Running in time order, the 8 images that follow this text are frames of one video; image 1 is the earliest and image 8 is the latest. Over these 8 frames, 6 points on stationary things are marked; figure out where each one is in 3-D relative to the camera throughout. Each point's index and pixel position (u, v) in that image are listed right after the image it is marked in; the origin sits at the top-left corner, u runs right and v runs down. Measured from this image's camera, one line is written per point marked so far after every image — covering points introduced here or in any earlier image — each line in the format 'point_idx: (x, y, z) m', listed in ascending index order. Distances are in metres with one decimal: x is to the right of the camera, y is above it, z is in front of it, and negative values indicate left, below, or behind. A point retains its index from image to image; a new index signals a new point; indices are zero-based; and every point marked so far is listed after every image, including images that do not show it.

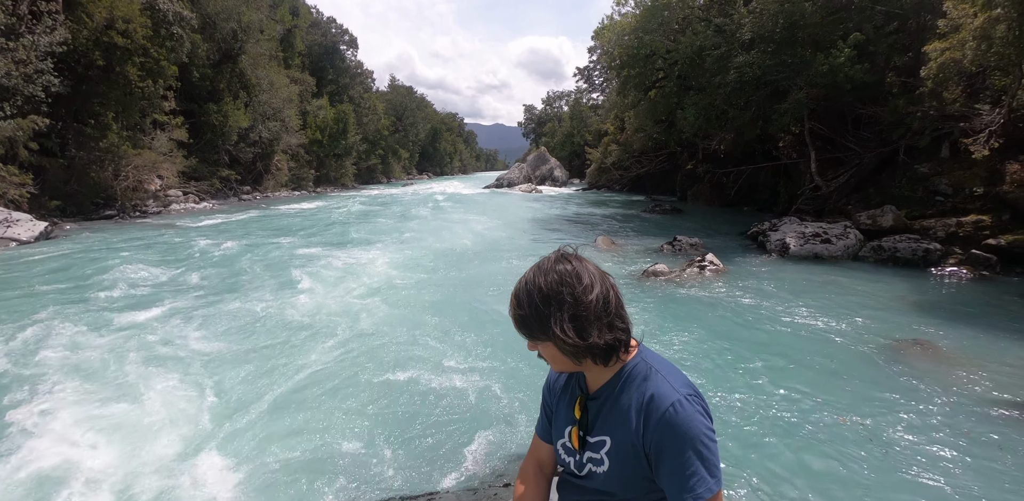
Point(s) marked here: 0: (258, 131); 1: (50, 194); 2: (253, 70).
0: (-9.7, +4.5, +19.8) m
1: (-12.9, +1.6, +14.4) m
2: (-9.6, +6.7, +19.2) m
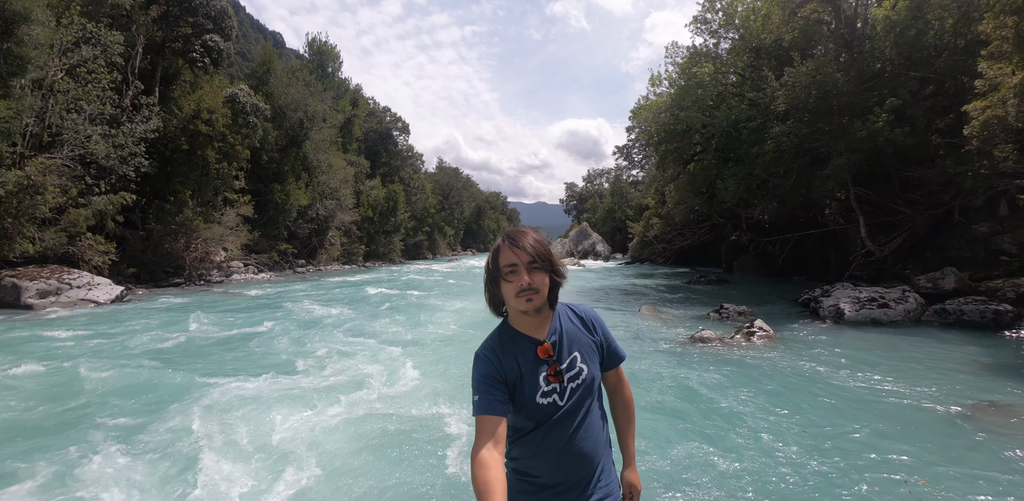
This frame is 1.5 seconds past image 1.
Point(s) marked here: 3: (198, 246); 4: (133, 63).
0: (-8.0, +1.7, +21.2) m
1: (-11.7, -0.4, +15.7) m
2: (-8.0, +3.9, +20.9) m
3: (-10.2, +0.2, +17.0) m
4: (-11.5, +5.7, +15.5) m
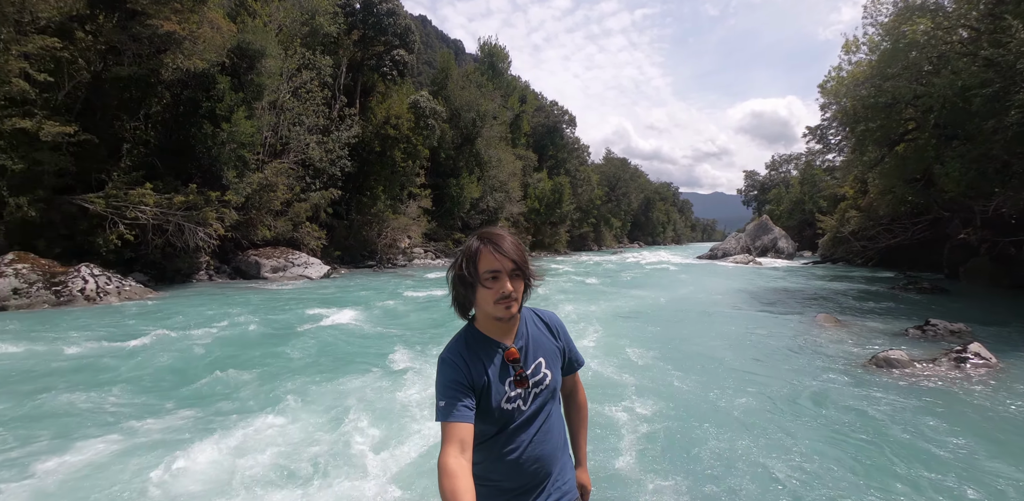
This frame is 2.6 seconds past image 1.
0: (-1.1, +2.2, +22.8) m
1: (-6.5, +0.1, +19.1) m
2: (-1.1, +4.4, +22.5) m
3: (-4.7, +0.6, +19.7) m
4: (-6.3, +6.2, +18.7) m
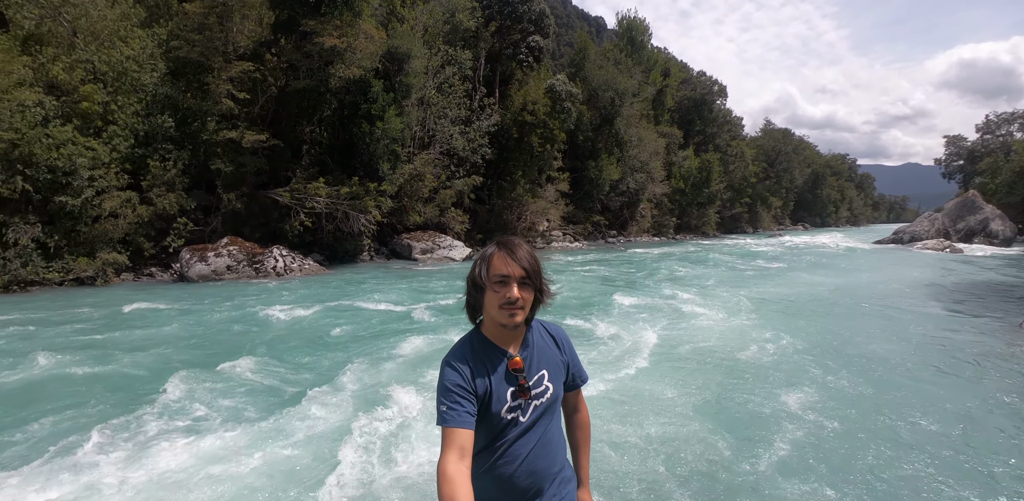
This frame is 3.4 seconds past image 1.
0: (+4.9, +2.9, +22.2) m
1: (-1.4, +0.8, +20.4) m
2: (+4.9, +5.2, +21.8) m
3: (+0.6, +1.3, +20.4) m
4: (-1.3, +6.8, +19.7) m
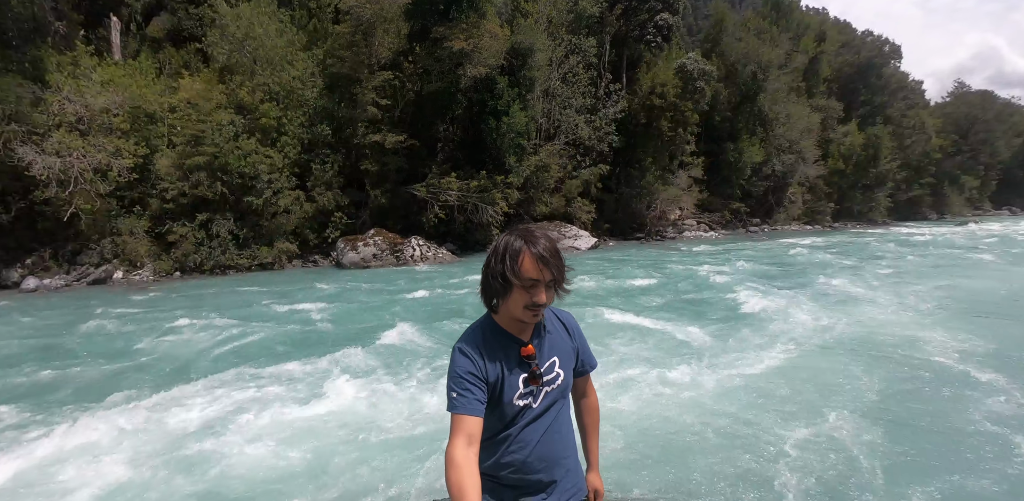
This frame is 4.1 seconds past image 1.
0: (+10.2, +3.3, +20.2) m
1: (+3.6, +1.2, +20.2) m
2: (+10.0, +5.6, +19.8) m
3: (+5.5, +1.7, +19.6) m
4: (+3.5, +7.2, +19.4) m
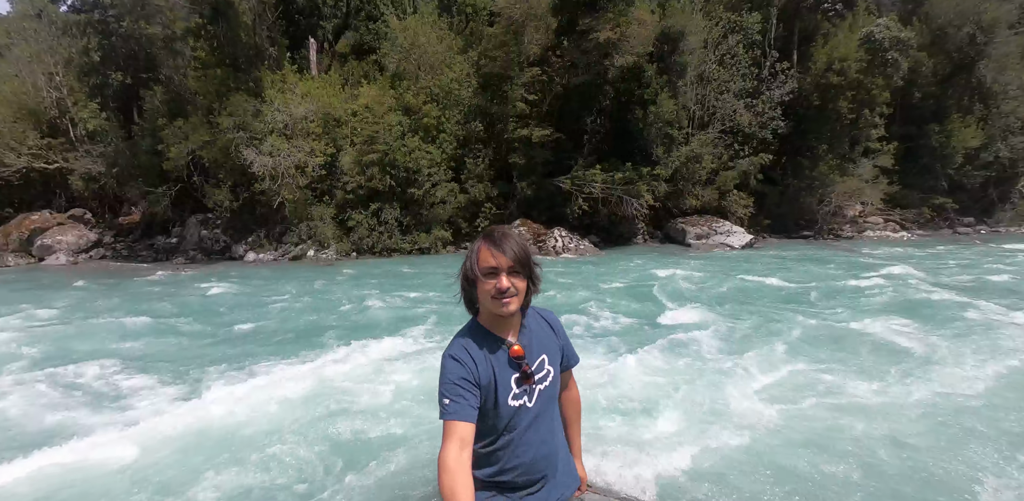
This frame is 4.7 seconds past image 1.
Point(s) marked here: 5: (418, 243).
0: (+15.3, +3.2, +16.4) m
1: (+9.0, +1.3, +18.4) m
2: (+15.1, +5.4, +16.0) m
3: (+10.6, +1.7, +17.3) m
4: (+8.8, +7.3, +17.6) m
5: (-2.9, +0.2, +16.0) m
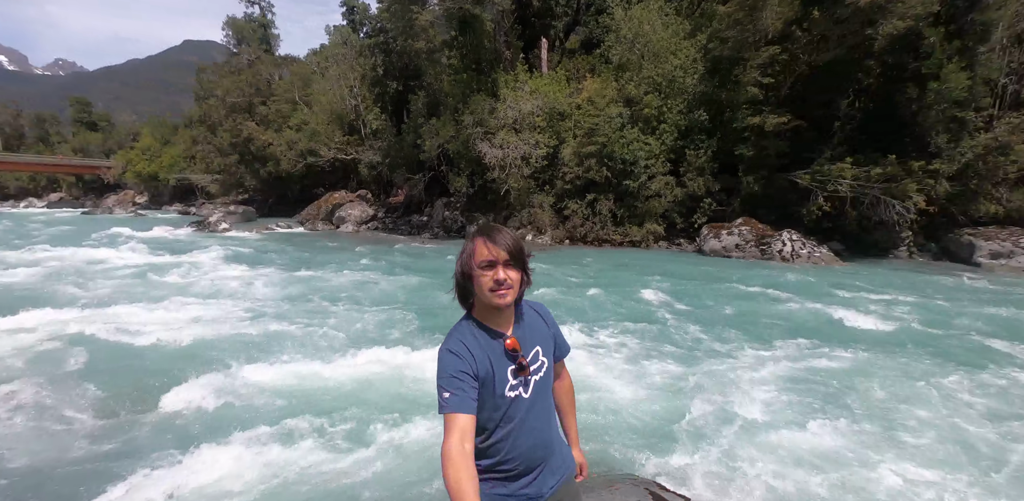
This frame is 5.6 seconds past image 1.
0: (+20.2, +1.8, +7.9) m
1: (+15.3, +0.5, +12.7) m
2: (+20.0, +4.1, +7.6) m
3: (+16.3, +0.8, +10.9) m
4: (+15.2, +6.5, +11.7) m
5: (+3.5, +0.5, +15.8) m
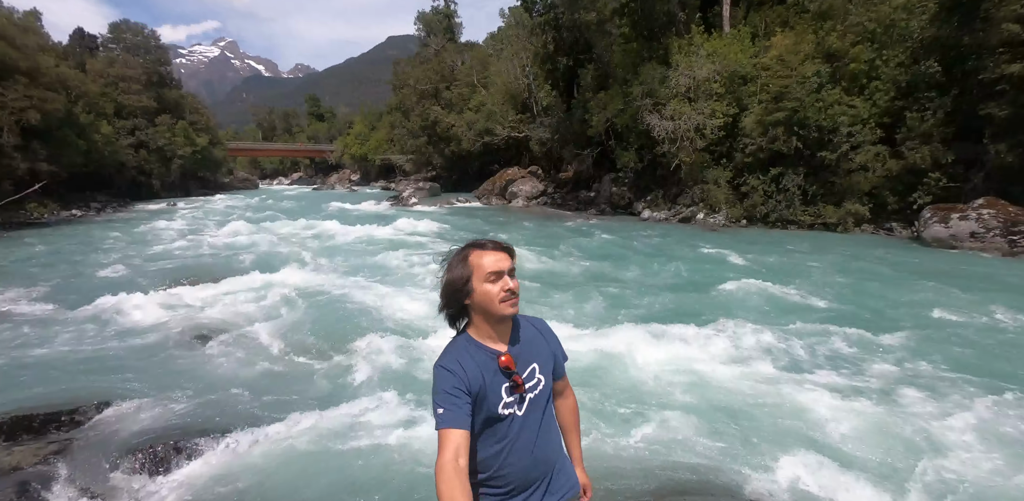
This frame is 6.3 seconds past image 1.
0: (+20.6, +1.1, +0.1) m
1: (+17.8, +0.3, +6.3) m
2: (+20.4, +3.4, -0.3) m
3: (+18.1, +0.4, +4.3) m
4: (+17.5, +6.2, +5.1) m
5: (+8.0, +0.9, +13.5) m
